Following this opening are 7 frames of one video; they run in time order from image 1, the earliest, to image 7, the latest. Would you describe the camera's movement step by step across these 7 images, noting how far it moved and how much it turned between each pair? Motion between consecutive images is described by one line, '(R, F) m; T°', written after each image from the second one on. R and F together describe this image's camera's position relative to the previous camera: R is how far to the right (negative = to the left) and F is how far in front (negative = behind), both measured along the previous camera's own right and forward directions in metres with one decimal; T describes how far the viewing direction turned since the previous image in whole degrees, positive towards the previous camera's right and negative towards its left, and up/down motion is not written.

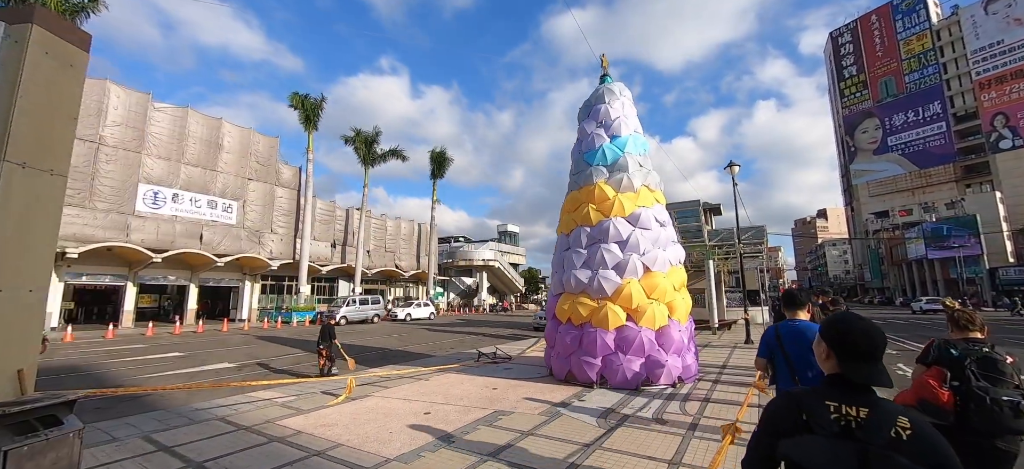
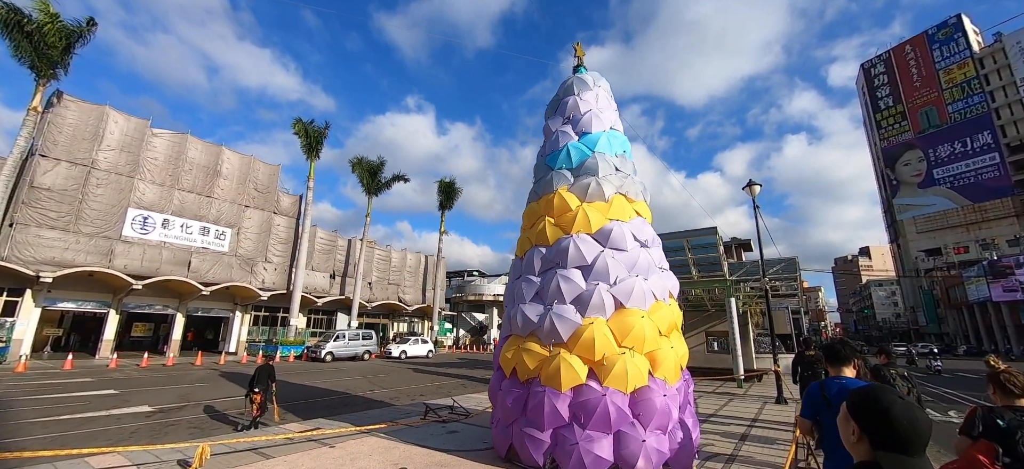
(+1.3, +1.8) m; -4°
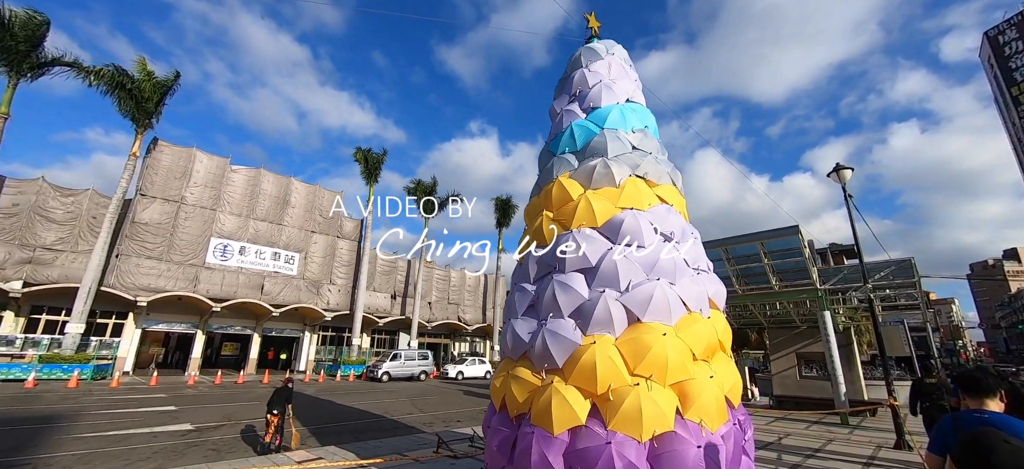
(+0.9, +1.1) m; -10°
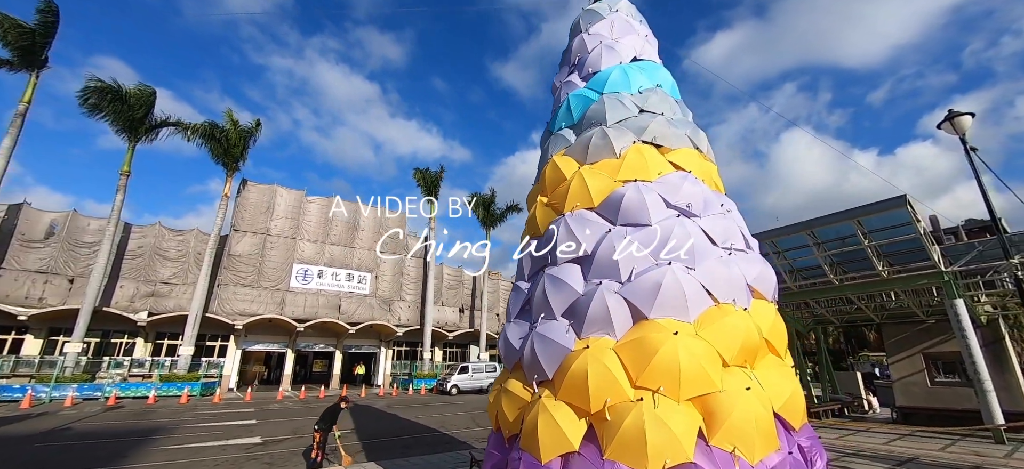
(+0.8, +0.7) m; -10°
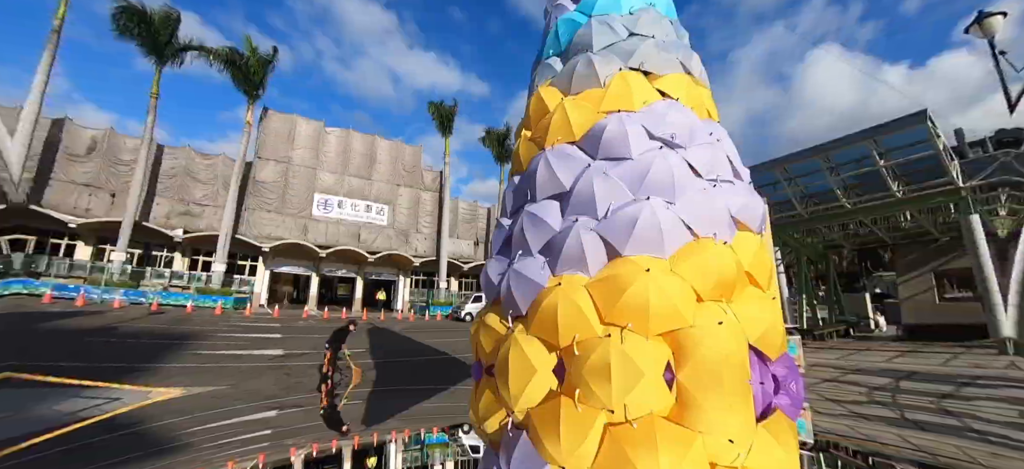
(+0.3, +0.1) m; -3°
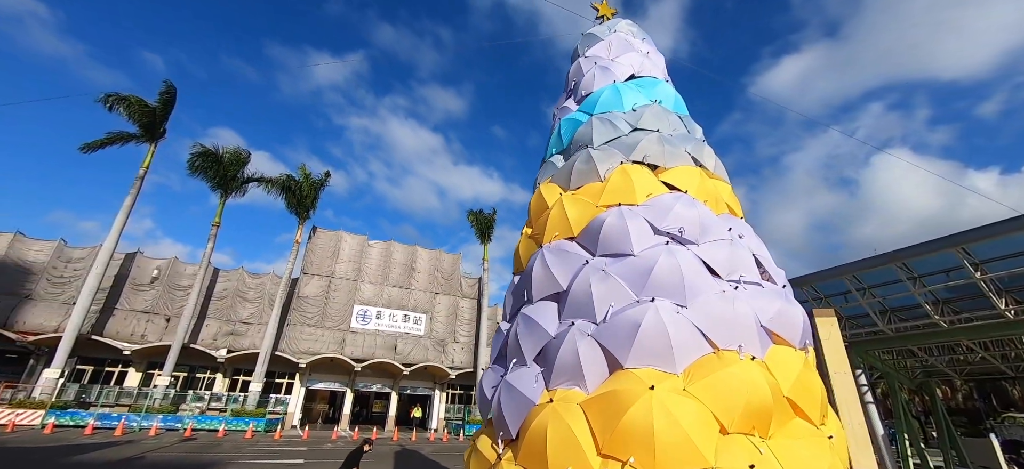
(+0.4, +0.3) m; -5°
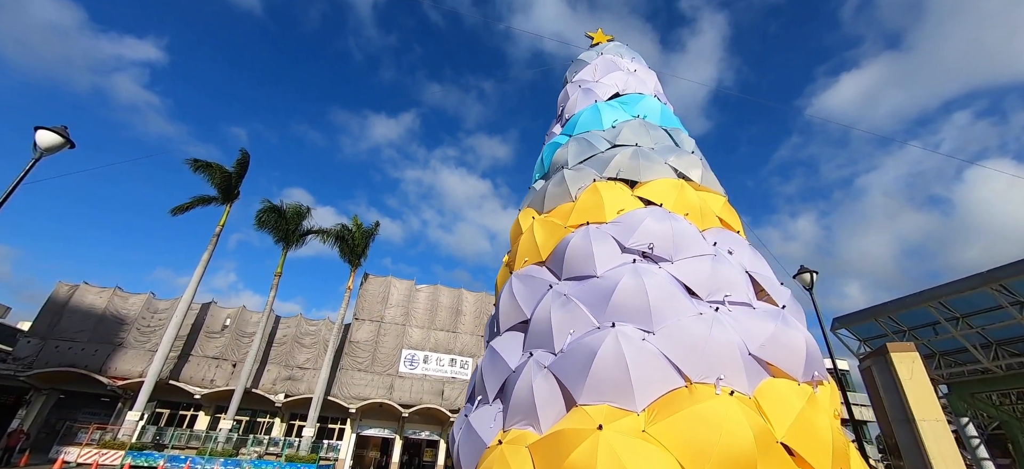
(+0.6, +0.2) m; -7°
